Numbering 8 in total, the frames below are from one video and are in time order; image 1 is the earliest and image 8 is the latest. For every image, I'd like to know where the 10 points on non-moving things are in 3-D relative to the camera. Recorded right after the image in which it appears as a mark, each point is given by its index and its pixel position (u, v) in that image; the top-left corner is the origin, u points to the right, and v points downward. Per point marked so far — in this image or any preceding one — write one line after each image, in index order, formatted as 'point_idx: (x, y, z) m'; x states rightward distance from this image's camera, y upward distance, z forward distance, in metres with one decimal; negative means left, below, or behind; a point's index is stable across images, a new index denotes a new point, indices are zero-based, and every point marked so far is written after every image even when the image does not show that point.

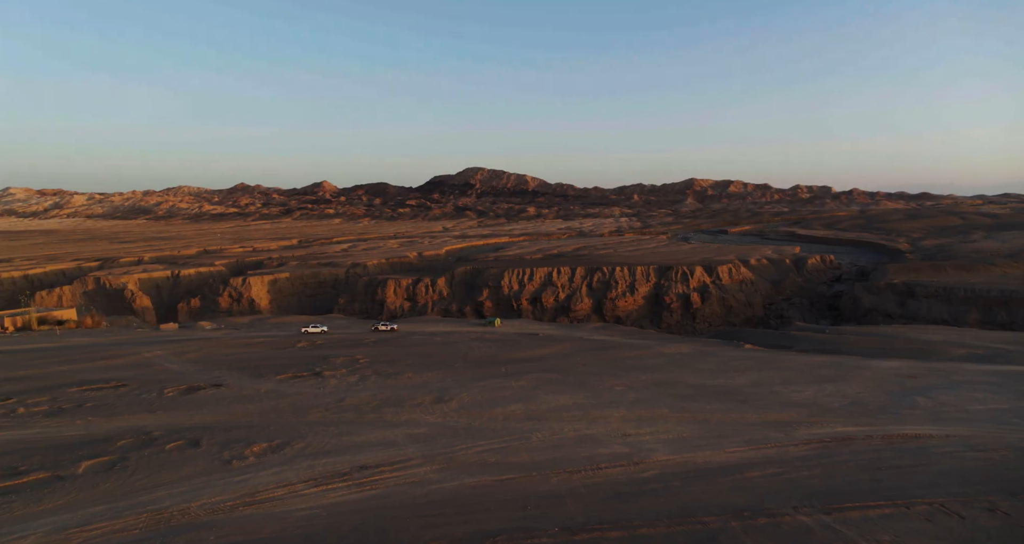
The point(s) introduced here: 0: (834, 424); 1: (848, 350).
0: (+5.0, -2.3, +9.7) m
1: (+8.0, -1.9, +15.1) m
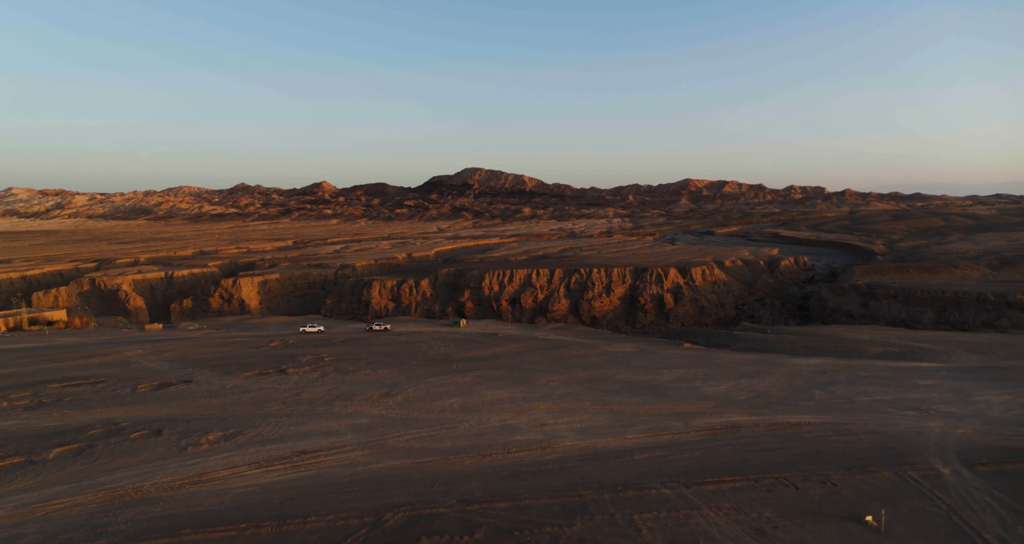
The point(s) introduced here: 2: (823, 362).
0: (+3.8, -2.4, +10.8) m
1: (+6.8, -2.0, +16.1) m
2: (+7.0, -2.0, +14.1) m
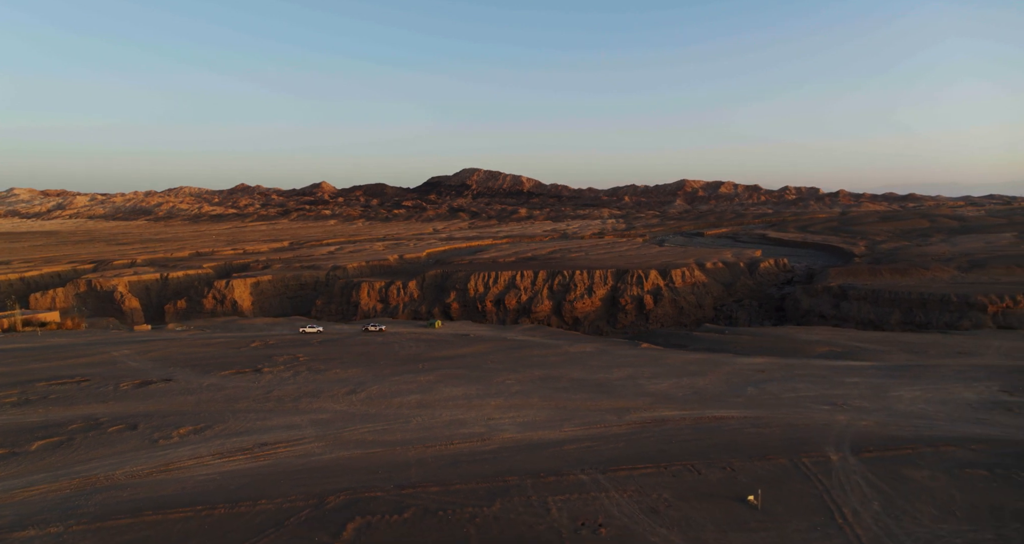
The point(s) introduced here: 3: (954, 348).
0: (+2.8, -2.5, +11.6) m
1: (+5.9, -2.1, +17.0) m
2: (+6.1, -2.1, +15.0) m
3: (+10.9, -1.9, +15.4) m
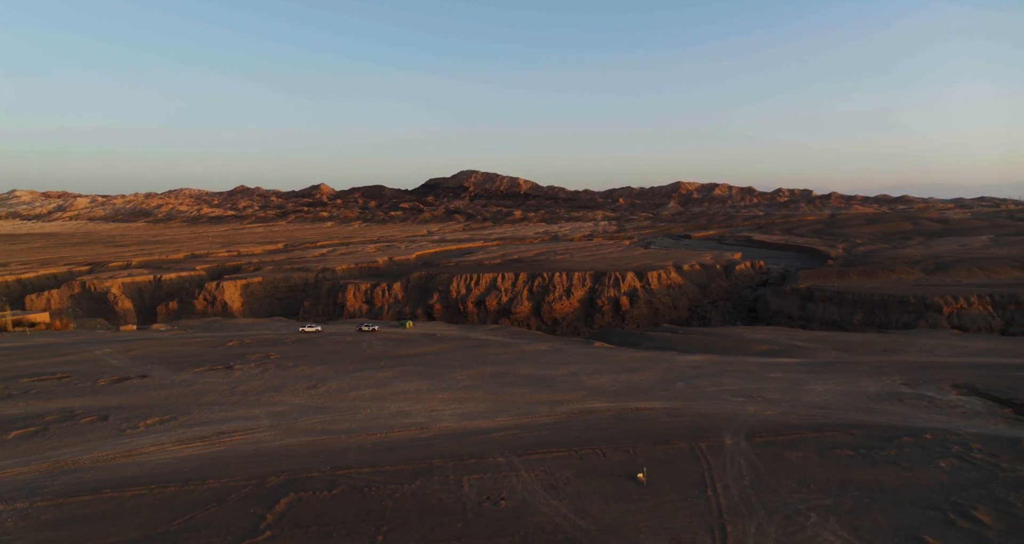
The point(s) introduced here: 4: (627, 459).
0: (+1.7, -2.6, +12.6) m
1: (+4.7, -2.1, +18.0) m
2: (+4.9, -2.2, +16.0) m
3: (+9.8, -1.9, +16.4) m
4: (+1.7, -2.8, +9.3) m
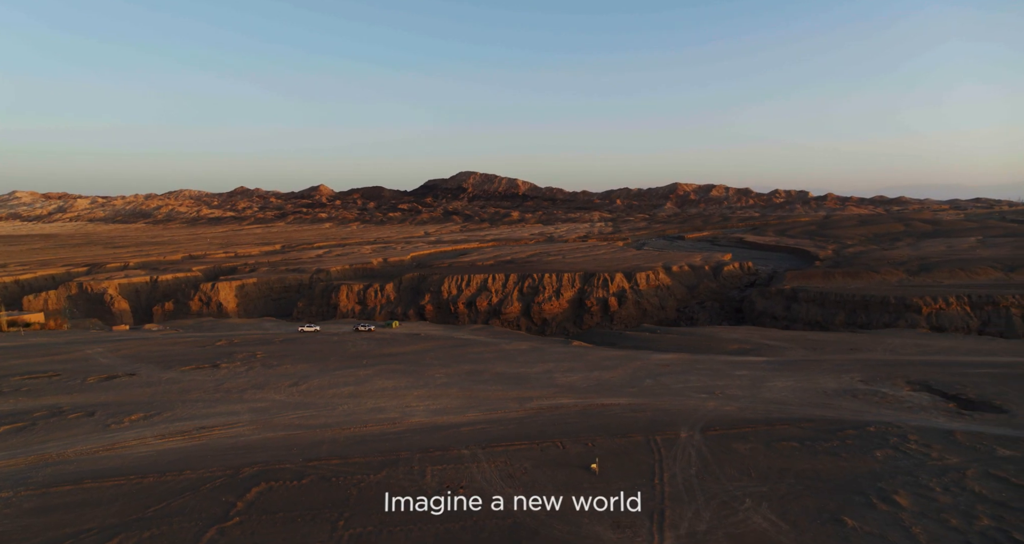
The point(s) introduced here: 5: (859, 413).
0: (+1.1, -2.6, +13.1) m
1: (+4.1, -2.2, +18.4) m
2: (+4.3, -2.2, +16.4) m
3: (+9.2, -1.9, +16.9) m
4: (+1.1, -2.8, +9.8) m
5: (+6.1, -2.5, +11.1) m
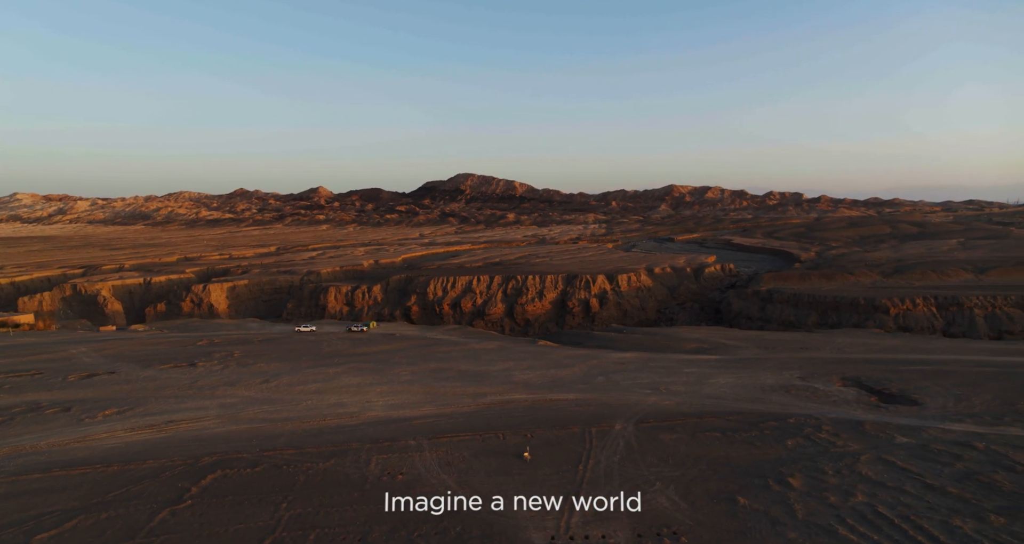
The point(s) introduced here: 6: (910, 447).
0: (+0.1, -2.7, +13.8) m
1: (+3.1, -2.2, +19.1) m
2: (+3.3, -2.3, +17.1) m
3: (+8.2, -2.0, +17.6) m
4: (+0.2, -2.8, +10.5) m
5: (+5.1, -2.5, +11.8) m
6: (+5.9, -2.6, +9.2) m
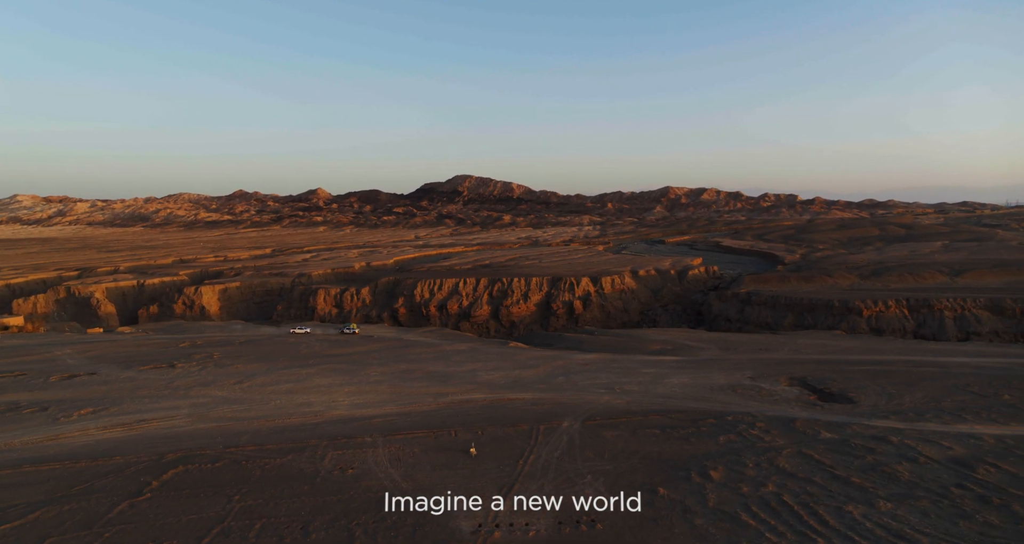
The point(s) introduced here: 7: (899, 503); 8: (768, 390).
0: (-0.8, -2.8, +14.3) m
1: (+2.2, -2.3, +19.7) m
2: (+2.4, -2.4, +17.7) m
3: (+7.3, -2.1, +18.2) m
4: (-0.7, -2.9, +11.0) m
5: (+4.3, -2.6, +12.3) m
6: (+5.0, -2.6, +9.8) m
7: (+4.7, -2.8, +7.5) m
8: (+5.4, -2.5, +13.1) m
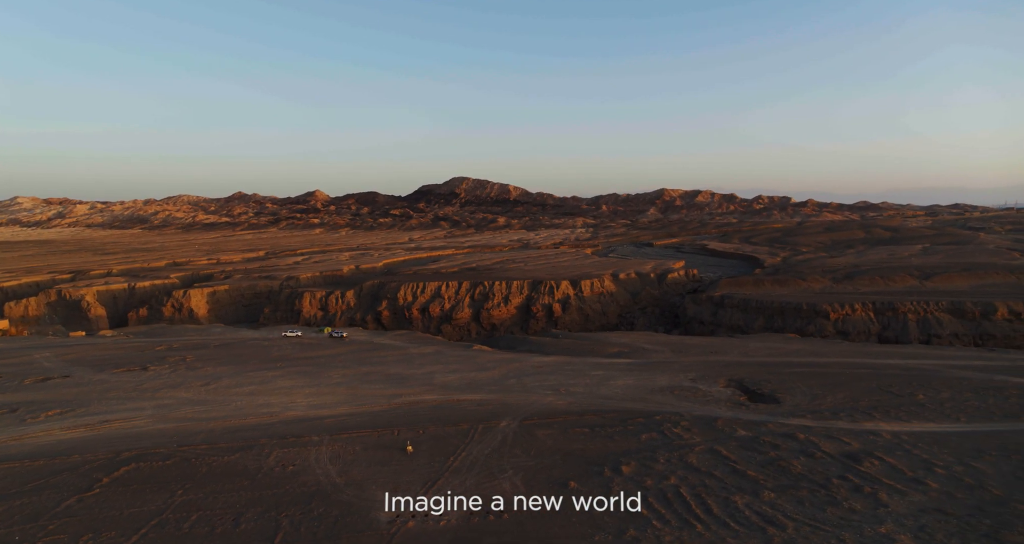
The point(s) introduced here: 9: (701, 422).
0: (-2.0, -2.9, +14.9) m
1: (+1.1, -2.5, +20.3) m
2: (+1.3, -2.5, +18.3) m
3: (+6.1, -2.3, +18.8) m
4: (-1.9, -3.1, +11.6) m
5: (+3.1, -2.7, +12.9) m
6: (+3.8, -2.8, +10.4) m
7: (+3.5, -2.9, +8.1) m
8: (+4.2, -2.6, +13.8) m
9: (+3.5, -2.7, +11.4) m
